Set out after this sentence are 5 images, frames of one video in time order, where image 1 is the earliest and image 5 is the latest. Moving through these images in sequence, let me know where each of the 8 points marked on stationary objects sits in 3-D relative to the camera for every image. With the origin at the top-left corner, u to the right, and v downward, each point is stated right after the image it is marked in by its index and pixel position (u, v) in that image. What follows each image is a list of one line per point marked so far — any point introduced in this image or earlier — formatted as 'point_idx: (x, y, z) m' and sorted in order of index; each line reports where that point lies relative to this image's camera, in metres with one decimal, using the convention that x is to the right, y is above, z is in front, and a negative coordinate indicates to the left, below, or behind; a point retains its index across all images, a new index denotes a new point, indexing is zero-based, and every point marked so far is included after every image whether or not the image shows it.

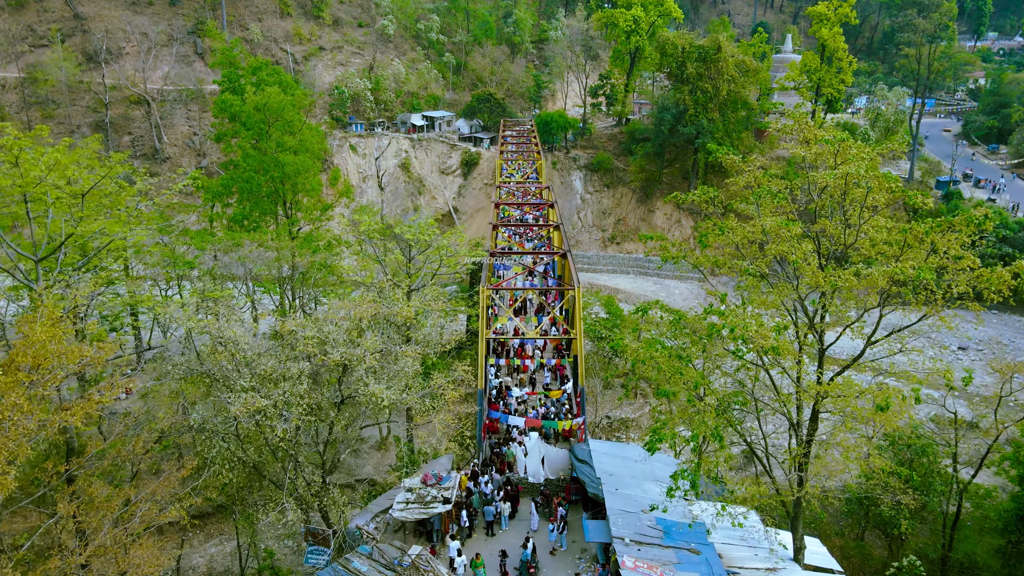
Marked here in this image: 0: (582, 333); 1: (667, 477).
0: (+1.3, -0.9, +13.8) m
1: (+2.2, -2.7, +10.9) m
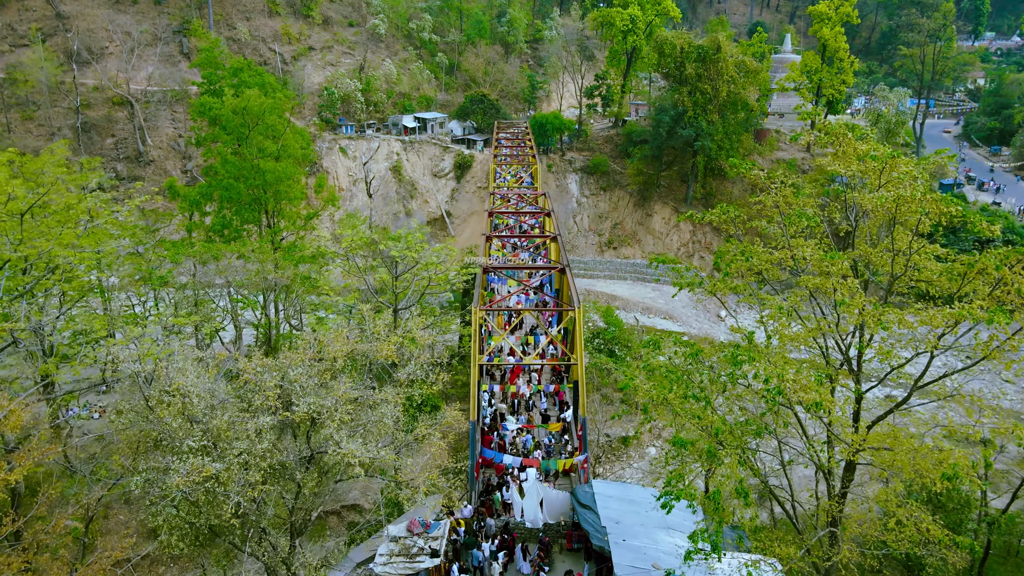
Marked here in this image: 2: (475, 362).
0: (+1.2, -1.2, +12.7) m
1: (+2.2, -3.1, +9.9) m
2: (-0.6, -1.3, +12.8) m
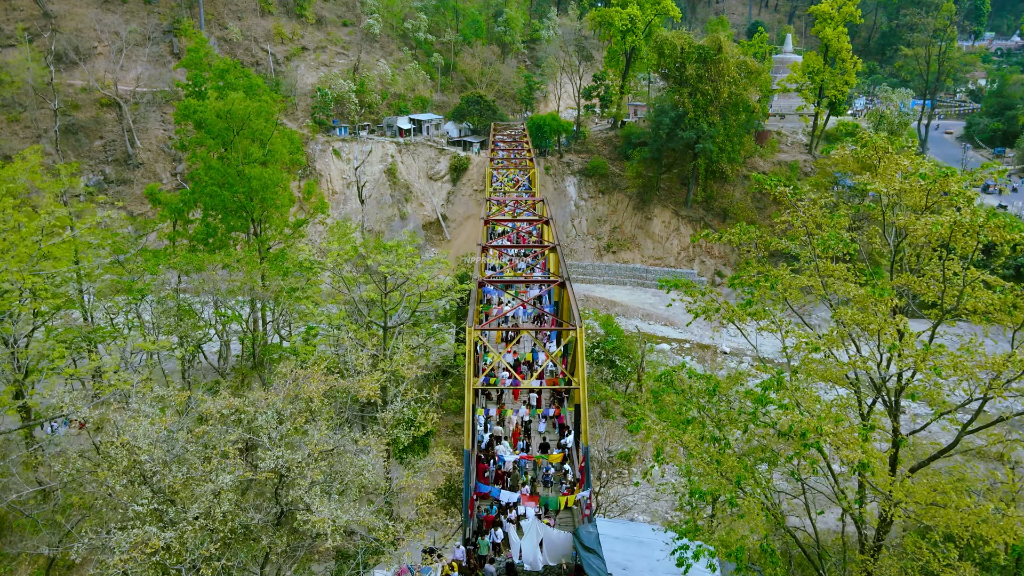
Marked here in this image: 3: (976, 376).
0: (+1.1, -1.5, +11.9) m
1: (+2.1, -3.3, +9.1) m
2: (-0.6, -1.6, +12.0) m
3: (+4.0, -0.7, +6.7) m
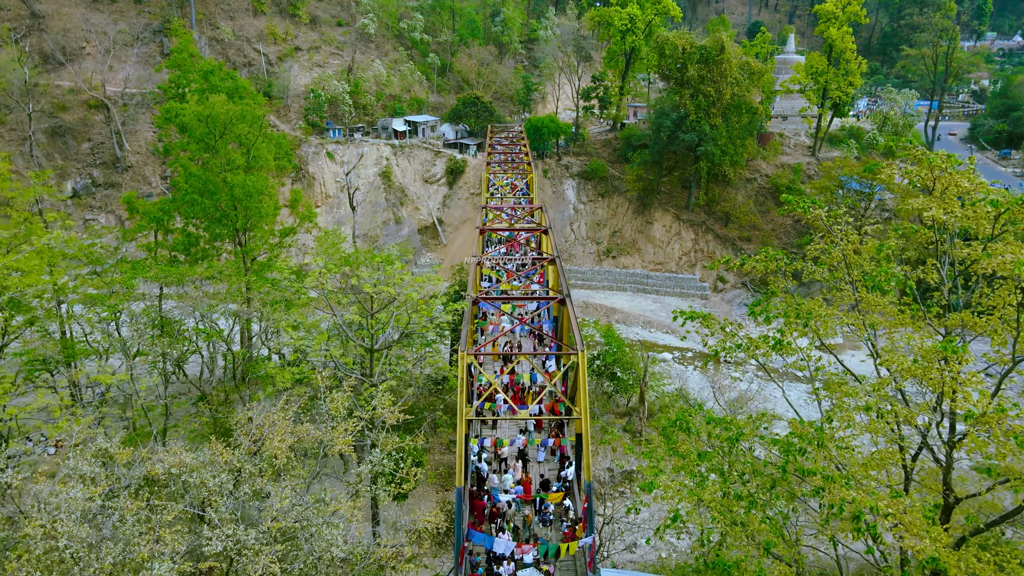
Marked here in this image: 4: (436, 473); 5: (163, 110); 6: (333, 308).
0: (+1.1, -1.8, +11.0) m
1: (+2.1, -3.6, +8.2) m
2: (-0.7, -1.9, +11.1) m
3: (+4.0, -1.0, +5.8) m
4: (-1.8, -4.4, +18.2) m
5: (-8.8, +4.5, +19.3) m
6: (-3.9, -0.4, +16.7) m
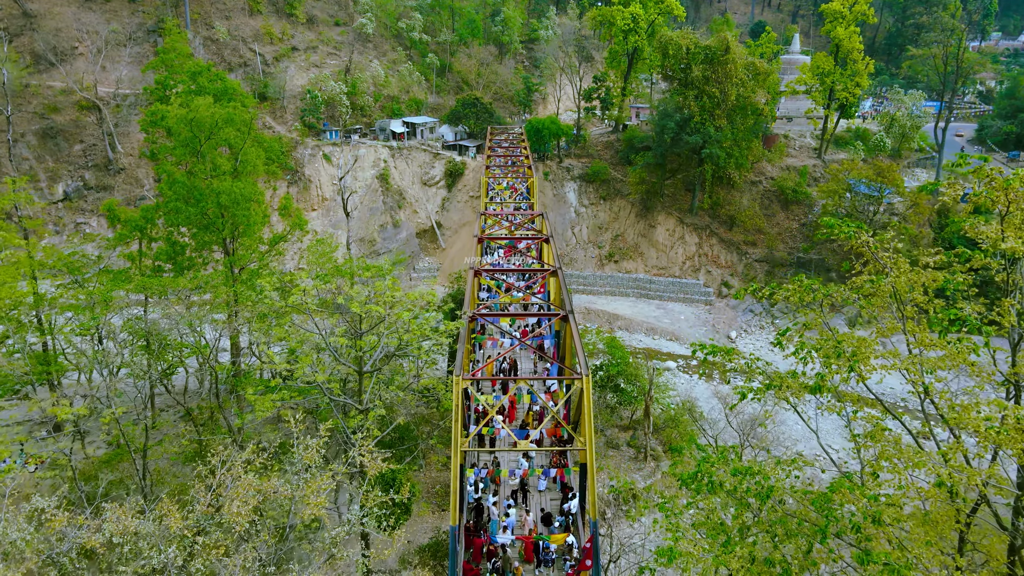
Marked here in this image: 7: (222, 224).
0: (+1.1, -2.0, +10.2) m
1: (+2.1, -3.9, +7.4) m
2: (-0.7, -2.1, +10.3) m
3: (+4.0, -1.3, +5.0) m
4: (-1.8, -4.7, +17.4) m
5: (-8.8, +4.2, +18.5) m
6: (-3.9, -0.7, +16.0) m
7: (-6.6, +1.5, +17.6) m
